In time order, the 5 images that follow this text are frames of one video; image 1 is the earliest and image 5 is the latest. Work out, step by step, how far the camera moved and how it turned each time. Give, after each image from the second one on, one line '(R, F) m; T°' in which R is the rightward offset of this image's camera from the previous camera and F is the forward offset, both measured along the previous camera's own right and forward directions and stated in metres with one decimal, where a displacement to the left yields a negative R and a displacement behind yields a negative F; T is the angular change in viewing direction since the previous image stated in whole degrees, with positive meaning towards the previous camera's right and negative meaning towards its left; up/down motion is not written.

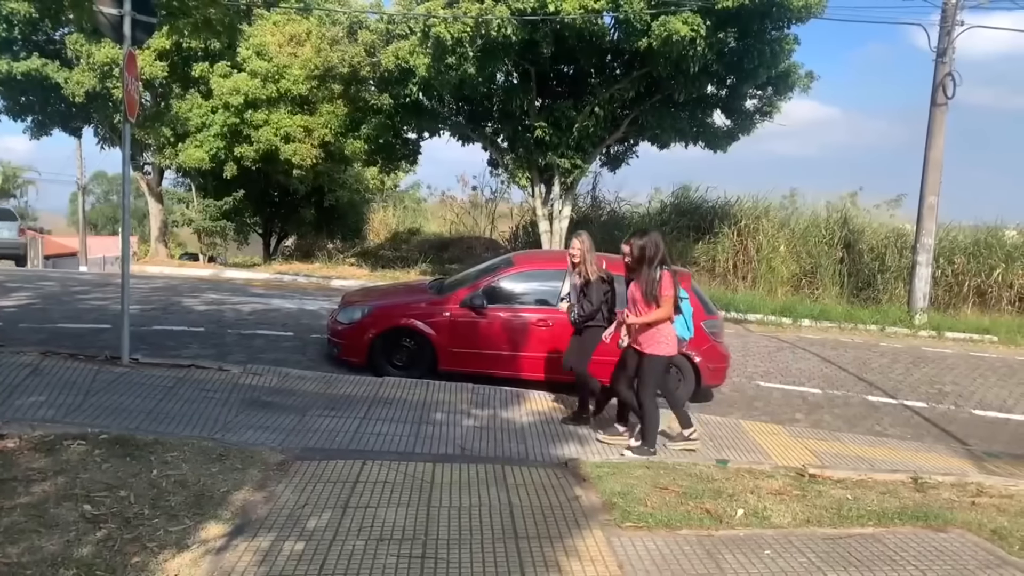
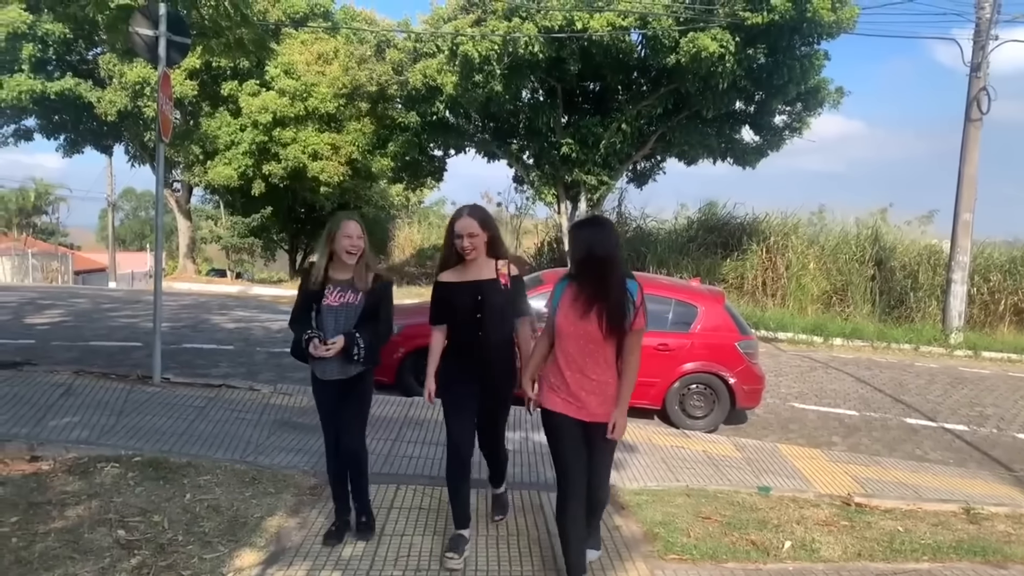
(-0.1, +0.1) m; -2°
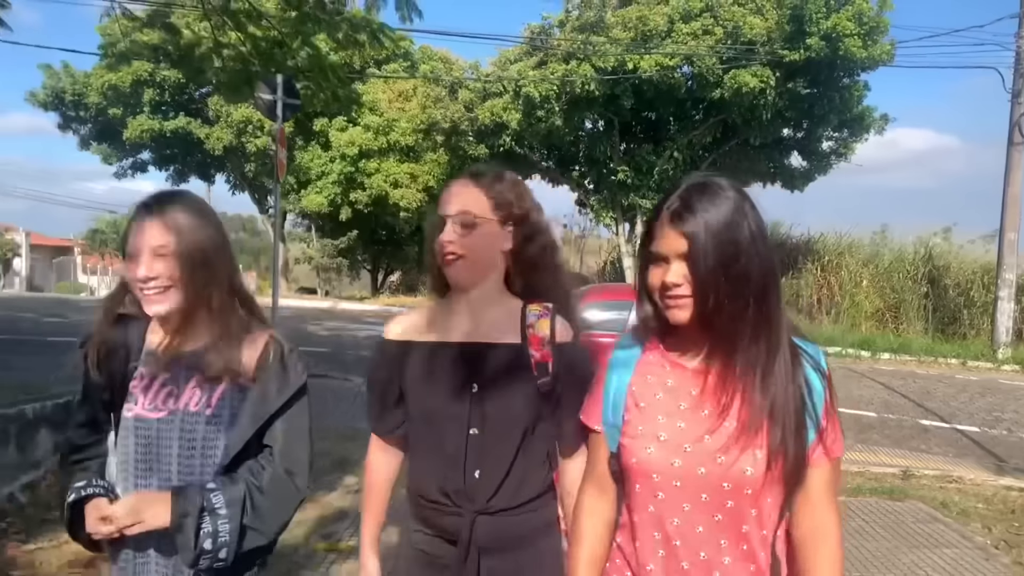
(+0.3, -1.4) m; -5°
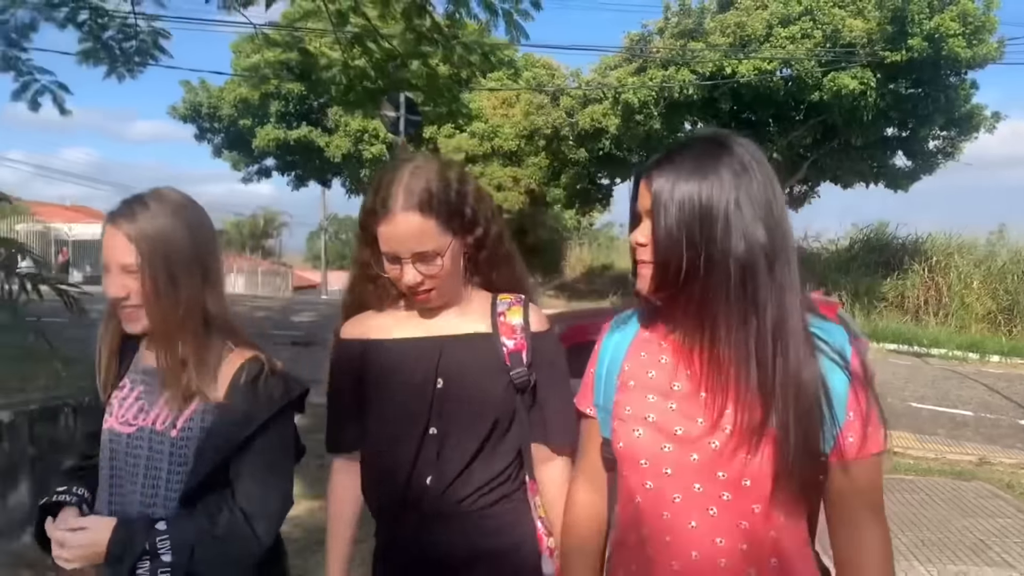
(0.0, -0.7) m; -7°
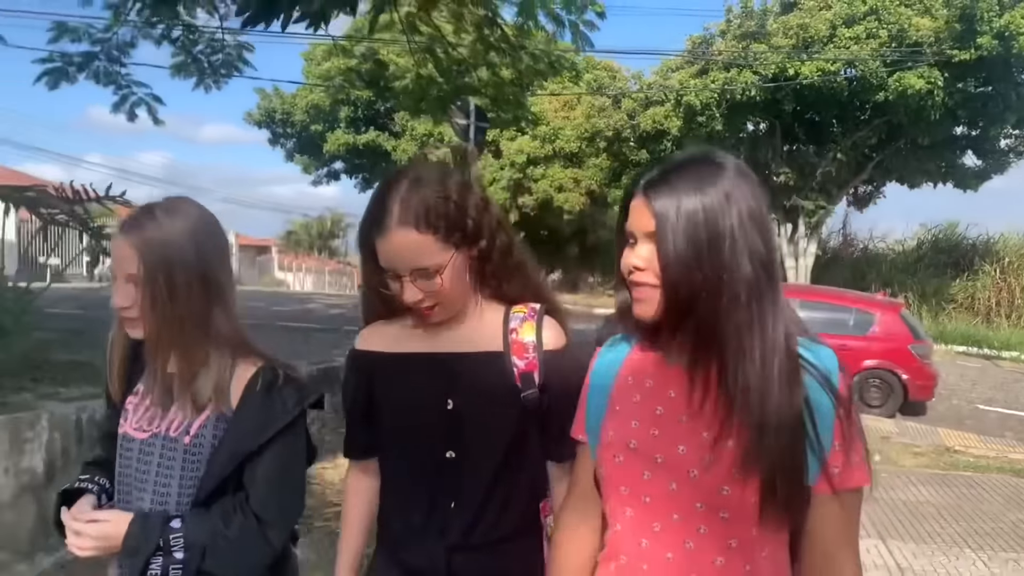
(-0.1, -0.3) m; -4°
